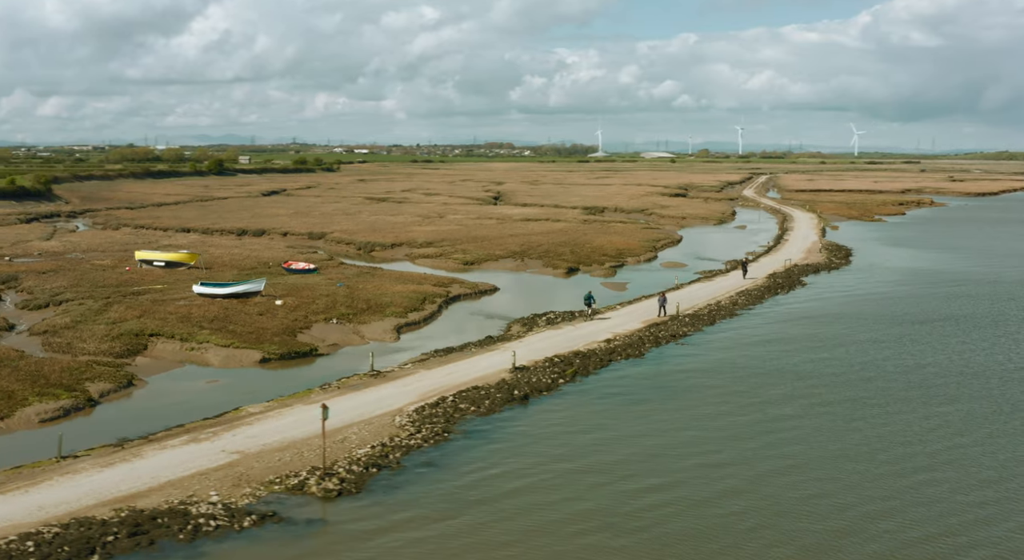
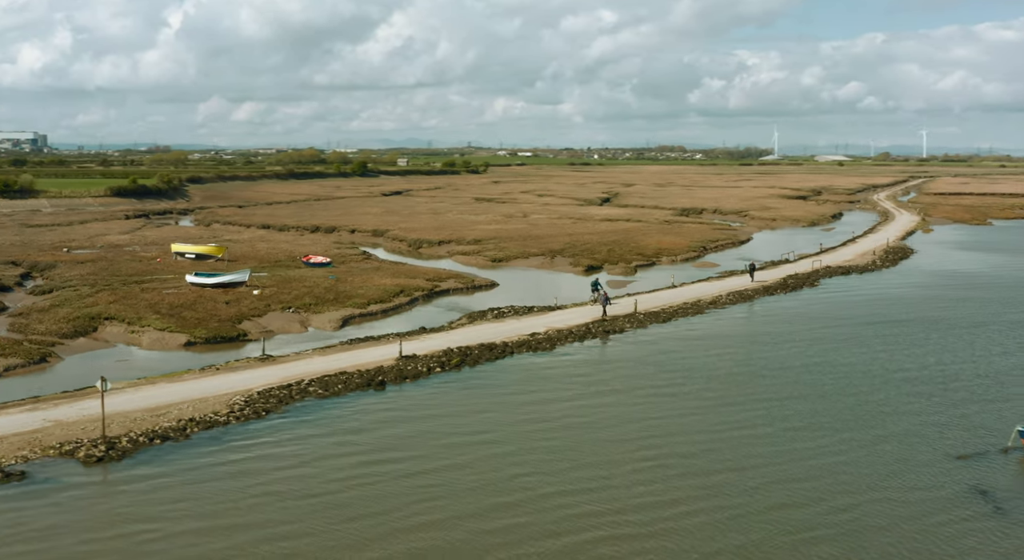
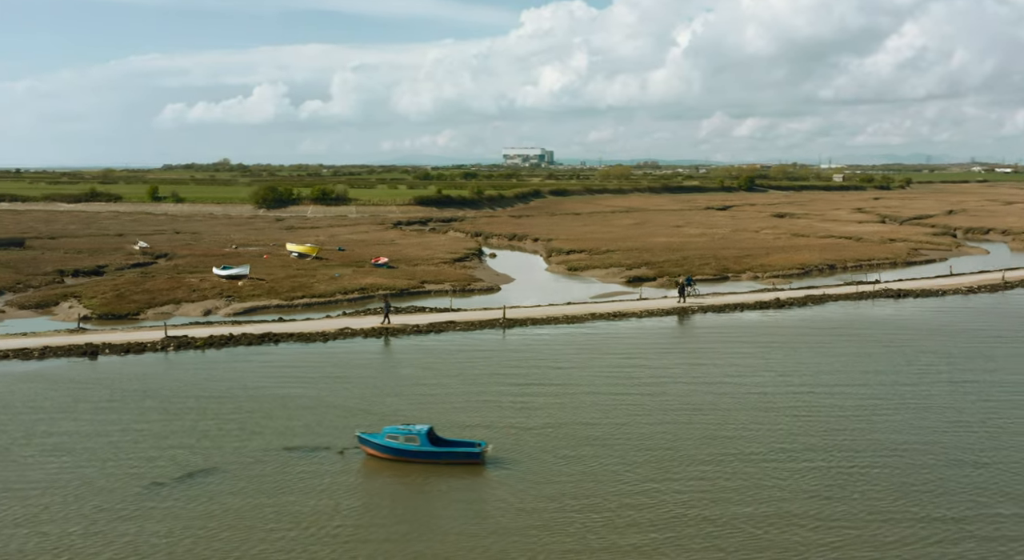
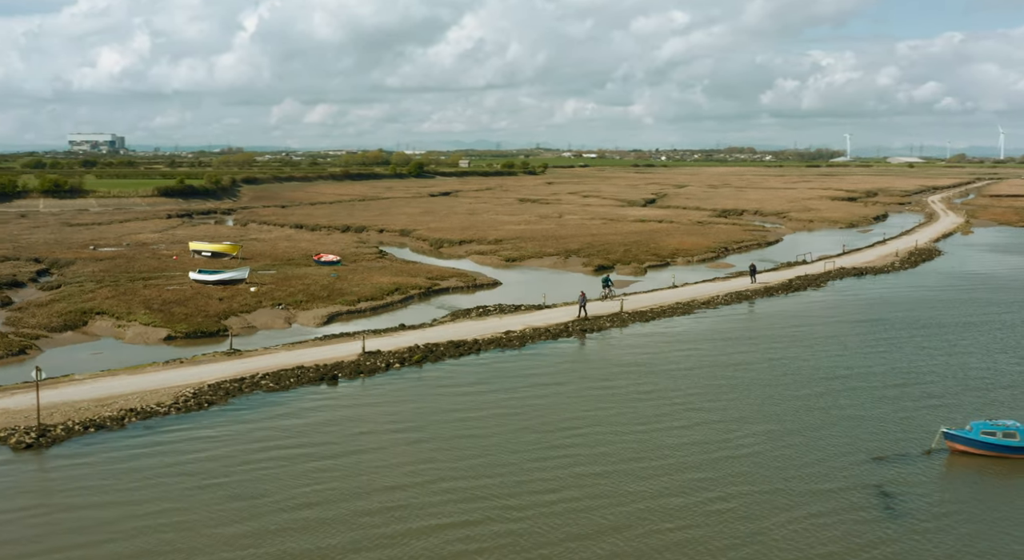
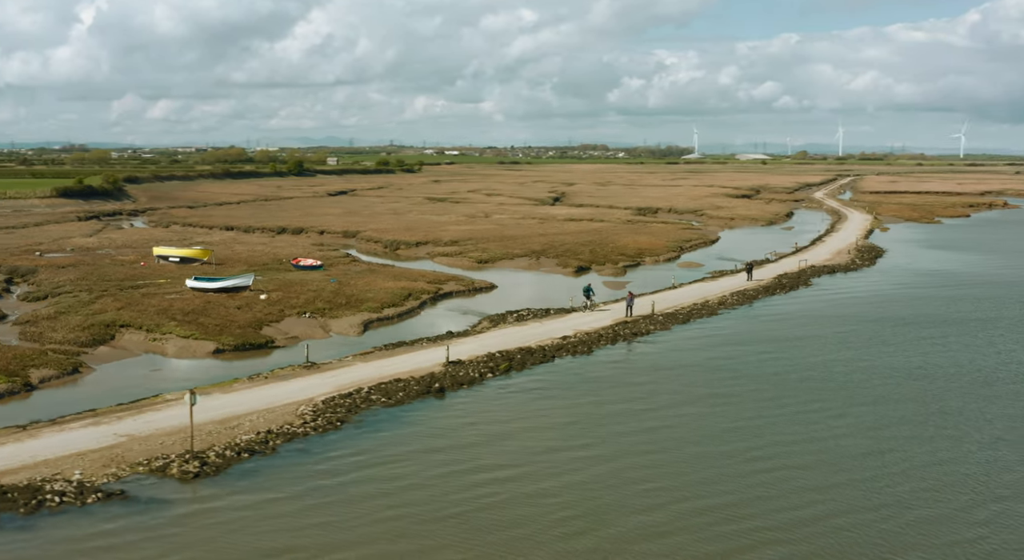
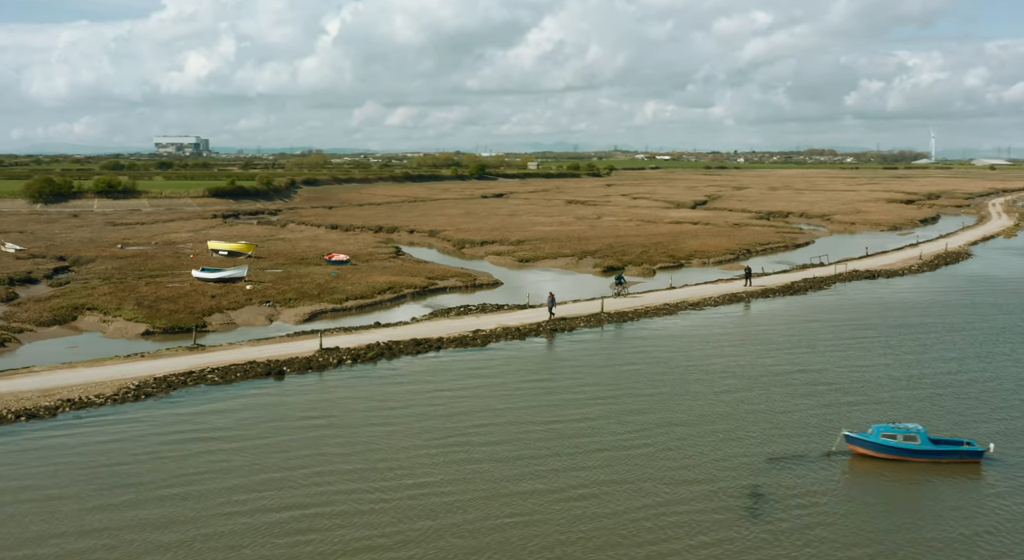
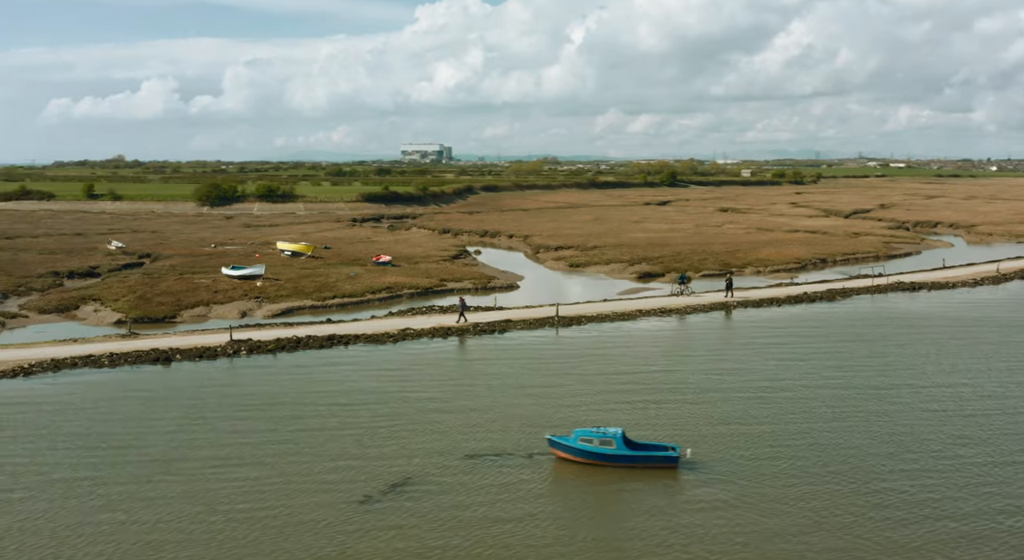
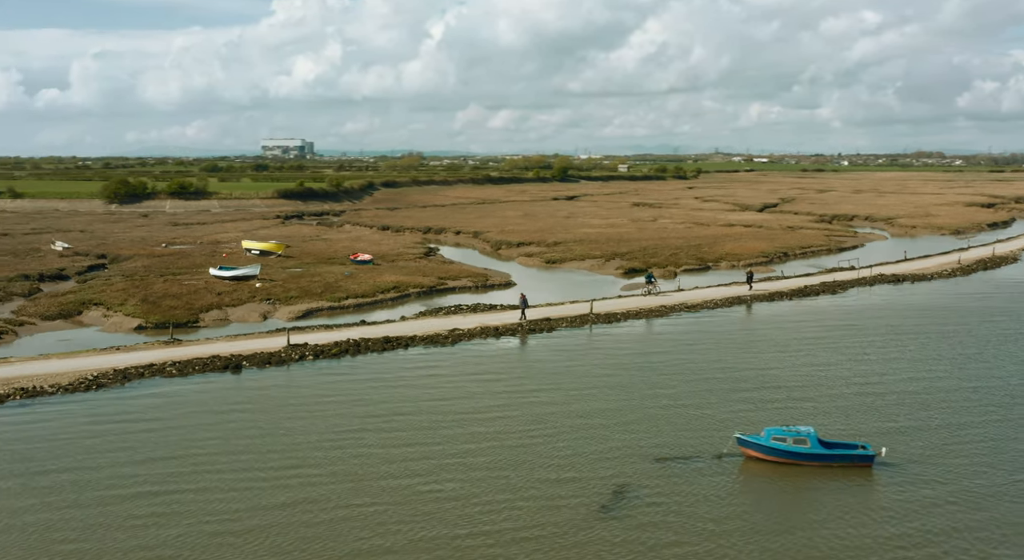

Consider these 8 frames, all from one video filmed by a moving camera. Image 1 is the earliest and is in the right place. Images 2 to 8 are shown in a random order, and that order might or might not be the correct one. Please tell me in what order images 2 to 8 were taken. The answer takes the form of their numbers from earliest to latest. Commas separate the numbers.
5, 2, 4, 6, 8, 7, 3
